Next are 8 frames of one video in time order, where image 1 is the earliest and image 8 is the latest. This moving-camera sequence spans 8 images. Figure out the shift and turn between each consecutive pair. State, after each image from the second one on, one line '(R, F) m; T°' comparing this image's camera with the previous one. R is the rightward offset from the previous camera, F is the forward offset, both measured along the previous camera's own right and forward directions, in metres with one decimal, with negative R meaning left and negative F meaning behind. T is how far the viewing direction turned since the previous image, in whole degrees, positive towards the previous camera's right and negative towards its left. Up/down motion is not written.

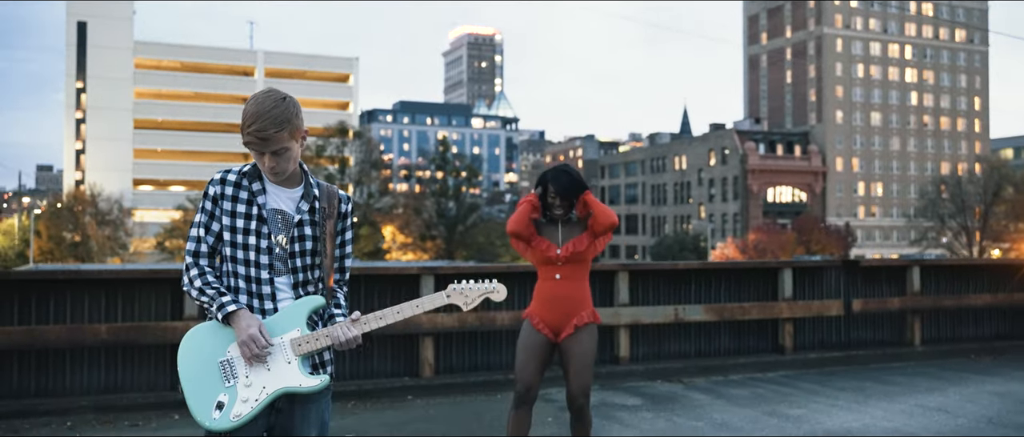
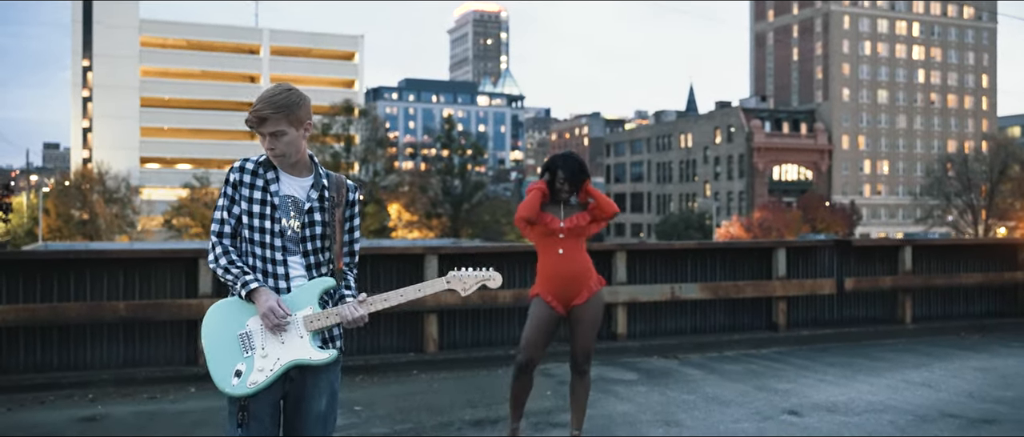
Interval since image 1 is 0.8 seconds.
(0.0, -0.3) m; 0°
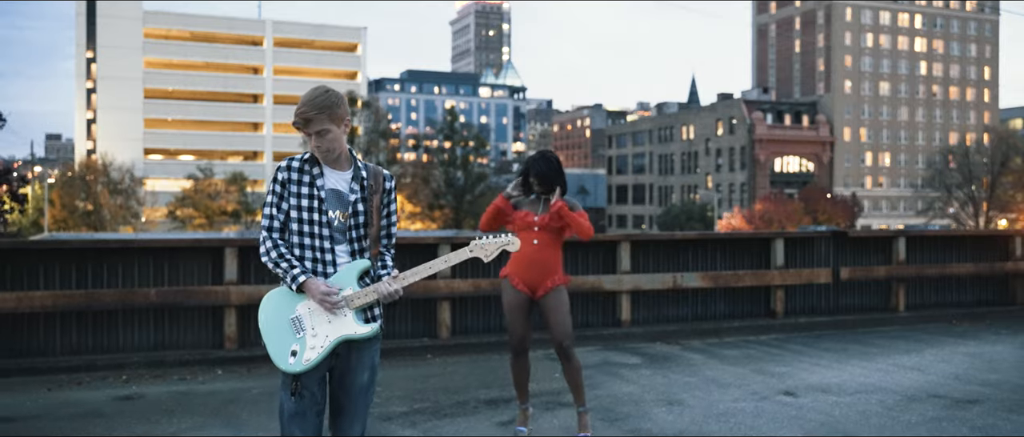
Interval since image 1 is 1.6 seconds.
(-0.1, -0.4) m; 0°
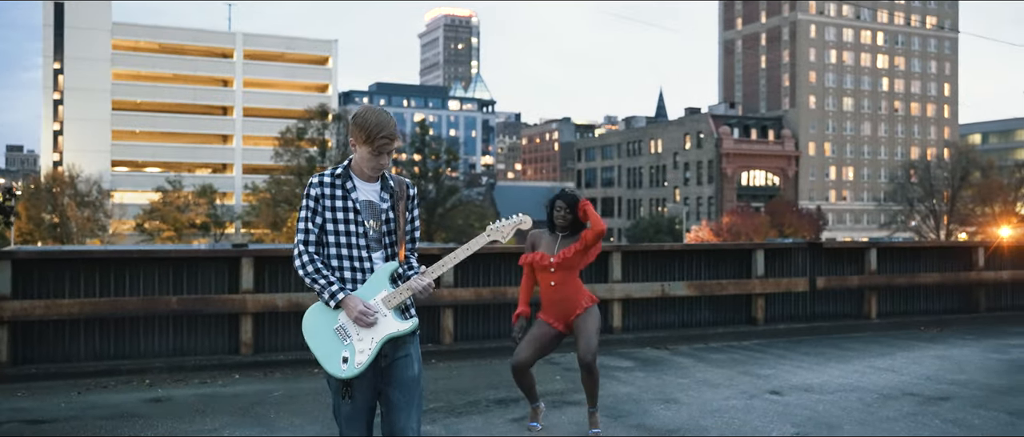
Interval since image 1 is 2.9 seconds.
(-0.3, -0.5) m; +2°
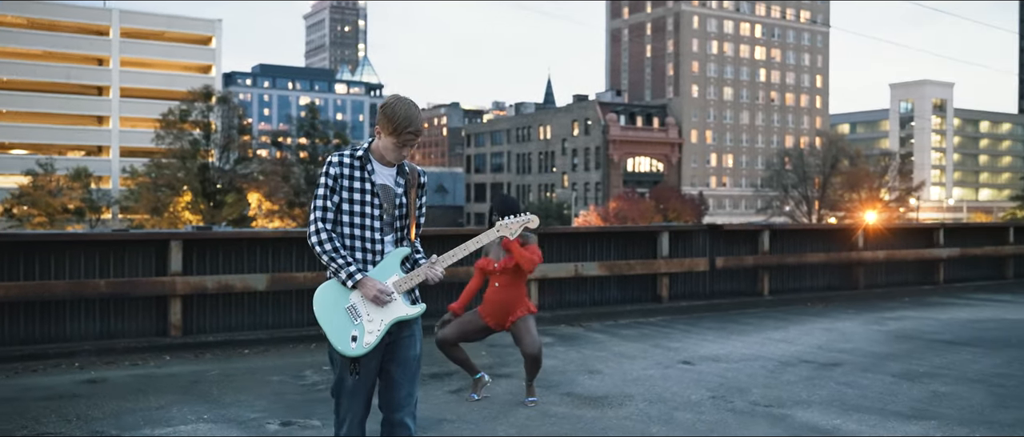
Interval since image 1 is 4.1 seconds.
(-0.4, -0.4) m; +7°
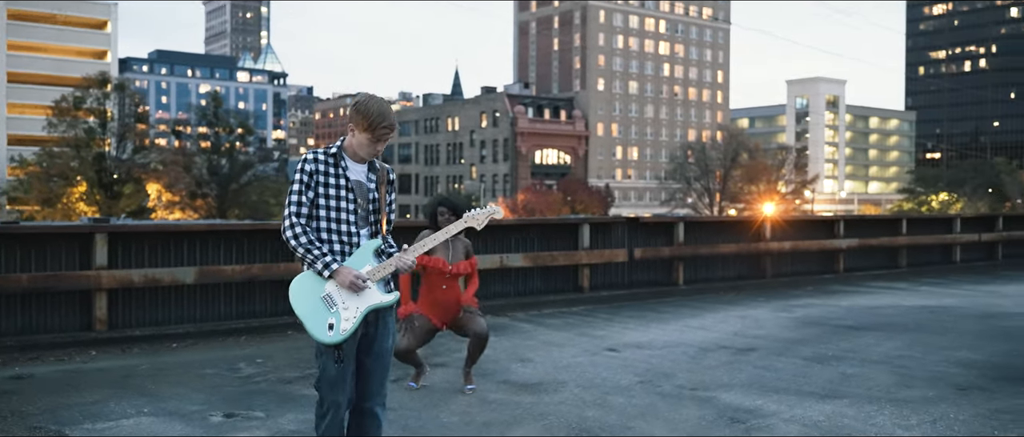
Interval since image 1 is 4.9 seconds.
(-0.2, -0.2) m; +6°
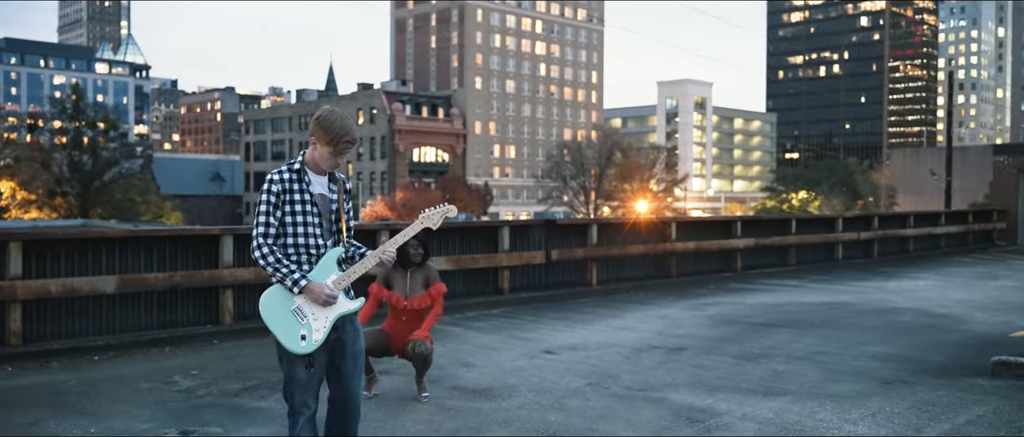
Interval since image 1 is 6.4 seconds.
(-0.6, 0.0) m; +8°
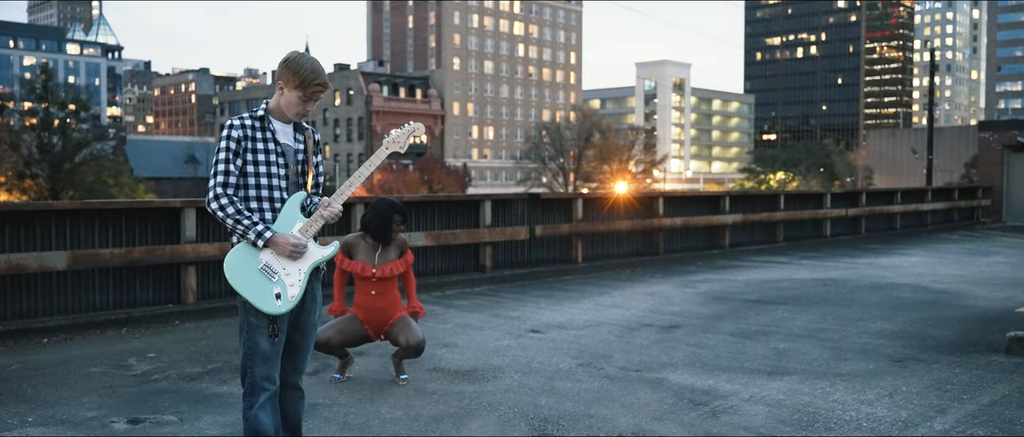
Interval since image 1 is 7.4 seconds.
(0.0, +0.6) m; +1°
